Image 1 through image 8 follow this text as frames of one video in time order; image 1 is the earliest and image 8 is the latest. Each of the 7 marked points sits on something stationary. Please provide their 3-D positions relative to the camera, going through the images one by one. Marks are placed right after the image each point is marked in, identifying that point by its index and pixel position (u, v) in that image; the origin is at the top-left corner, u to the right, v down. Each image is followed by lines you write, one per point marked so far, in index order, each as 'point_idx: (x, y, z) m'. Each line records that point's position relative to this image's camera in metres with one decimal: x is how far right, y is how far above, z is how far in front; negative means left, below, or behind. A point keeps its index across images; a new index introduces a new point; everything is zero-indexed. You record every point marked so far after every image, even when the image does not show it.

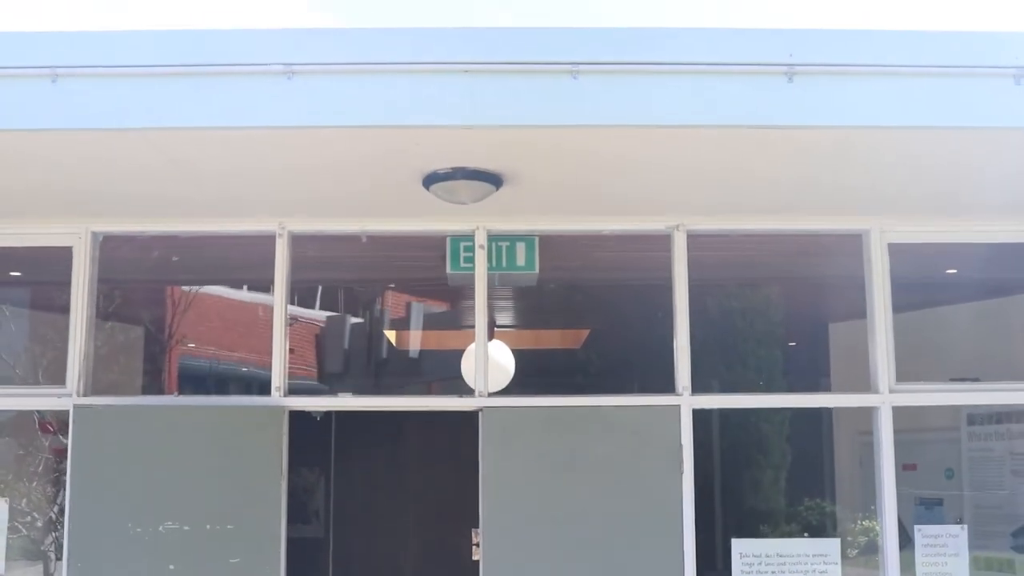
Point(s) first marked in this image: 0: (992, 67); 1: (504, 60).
0: (+1.8, +0.8, +4.0) m
1: (0.0, +0.8, +3.9) m
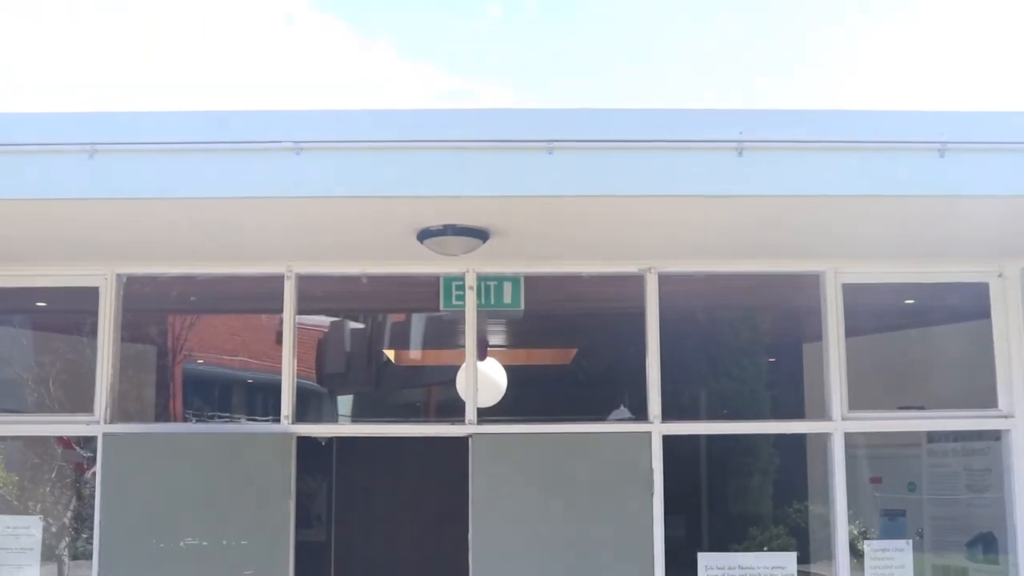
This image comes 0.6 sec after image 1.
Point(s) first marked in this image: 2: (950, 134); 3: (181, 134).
0: (+1.8, +0.6, +4.5) m
1: (-0.1, +0.6, +4.5) m
2: (+1.9, +0.7, +4.6) m
3: (-1.4, +0.7, +4.5) m
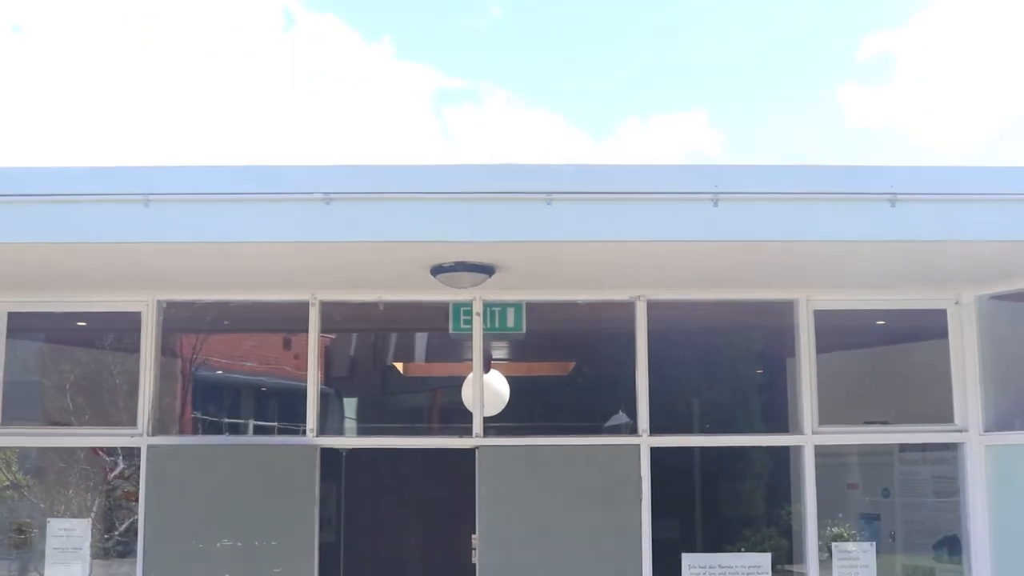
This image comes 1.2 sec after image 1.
0: (+1.8, +0.5, +5.1) m
1: (-0.1, +0.5, +5.1) m
2: (+1.9, +0.5, +5.2) m
3: (-1.4, +0.5, +5.1) m
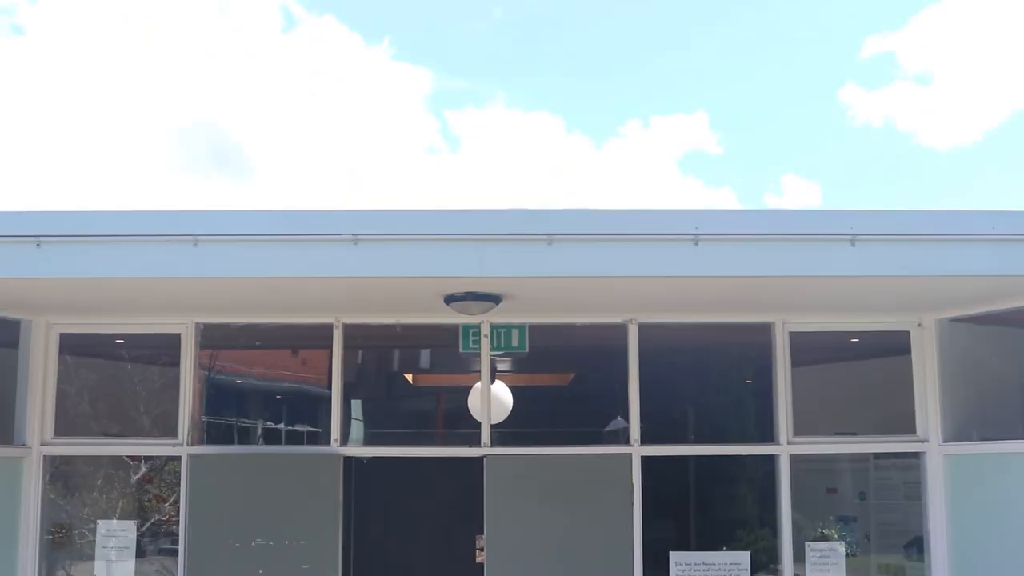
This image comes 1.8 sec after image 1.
0: (+1.8, +0.3, +5.8) m
1: (-0.1, +0.3, +5.8) m
2: (+2.0, +0.3, +5.9) m
3: (-1.4, +0.3, +5.8) m
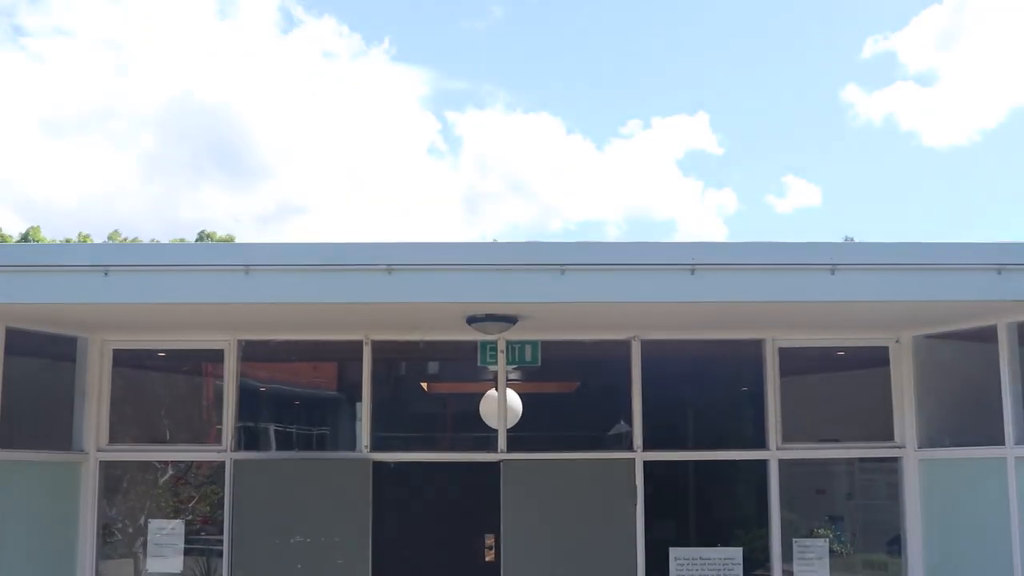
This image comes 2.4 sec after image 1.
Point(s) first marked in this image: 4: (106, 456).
0: (+1.9, +0.2, +6.5) m
1: (0.0, +0.2, +6.5) m
2: (+2.1, +0.2, +6.6) m
3: (-1.3, +0.2, +6.5) m
4: (-3.3, -1.4, +8.6) m
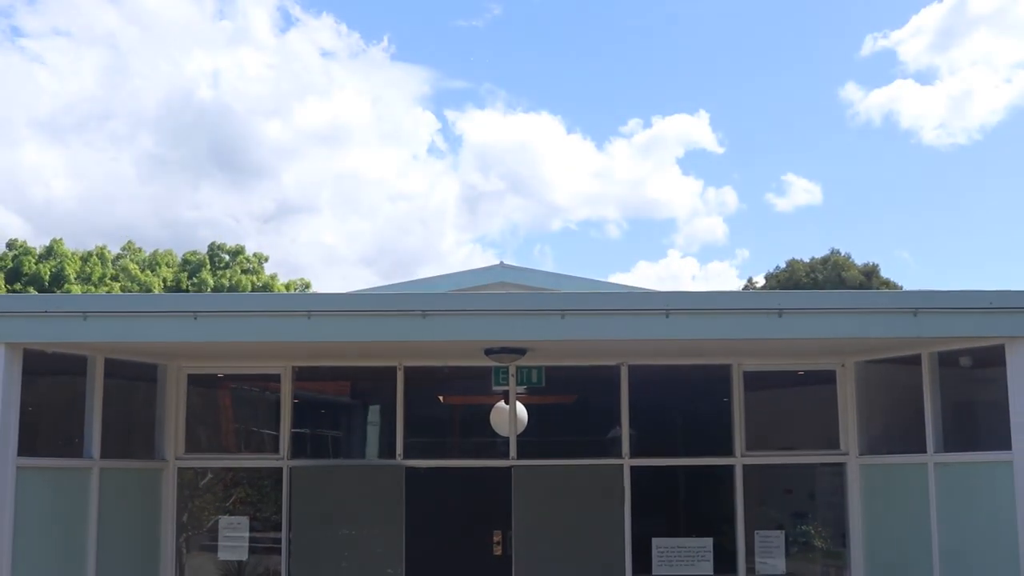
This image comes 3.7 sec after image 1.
0: (+2.0, -0.2, +8.1) m
1: (+0.1, -0.2, +8.1) m
2: (+2.1, -0.1, +8.1) m
3: (-1.2, -0.1, +8.1) m
4: (-3.2, -1.7, +10.2) m
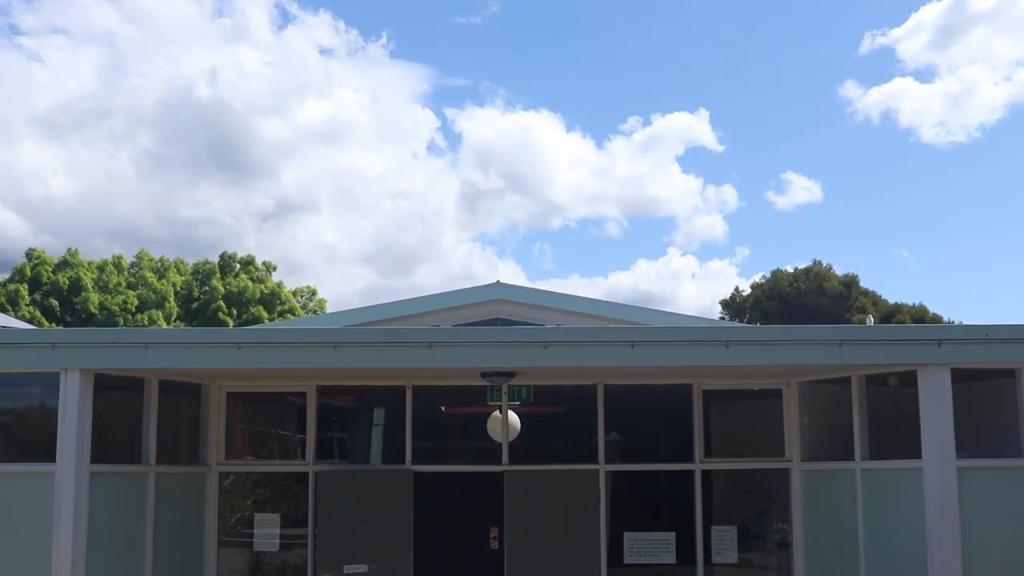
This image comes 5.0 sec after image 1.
0: (+1.9, -0.5, +9.7) m
1: (0.0, -0.5, +9.7) m
2: (+2.1, -0.5, +9.8) m
3: (-1.3, -0.5, +9.7) m
4: (-3.3, -2.0, +11.8) m
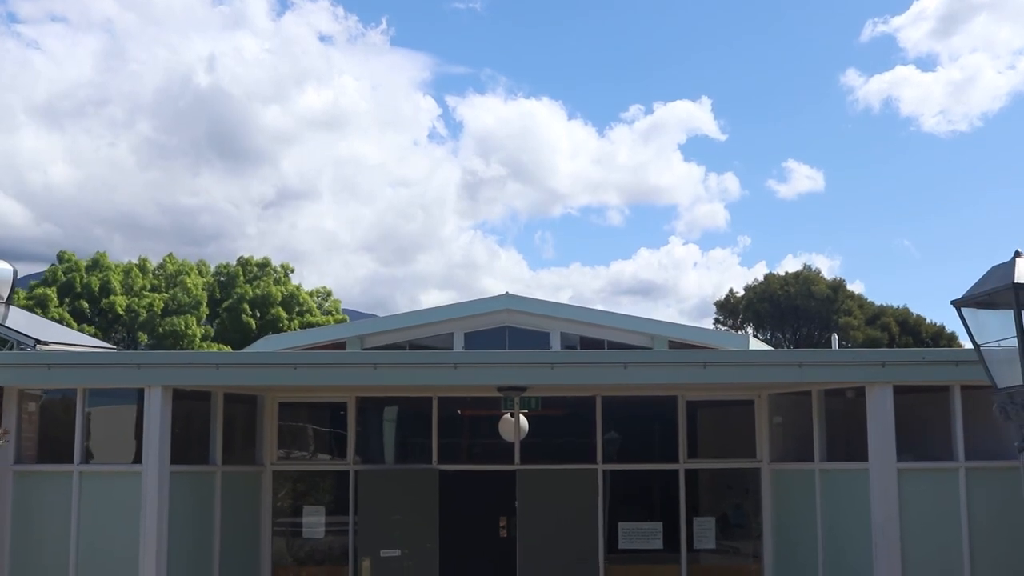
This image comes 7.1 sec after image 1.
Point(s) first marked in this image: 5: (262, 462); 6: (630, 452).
0: (+2.0, -0.8, +11.6) m
1: (+0.2, -0.8, +11.5) m
2: (+2.2, -0.8, +11.6) m
3: (-1.1, -0.8, +11.6) m
4: (-3.1, -2.3, +13.7) m
5: (-3.3, -2.3, +13.6) m
6: (+1.5, -2.1, +13.6) m
